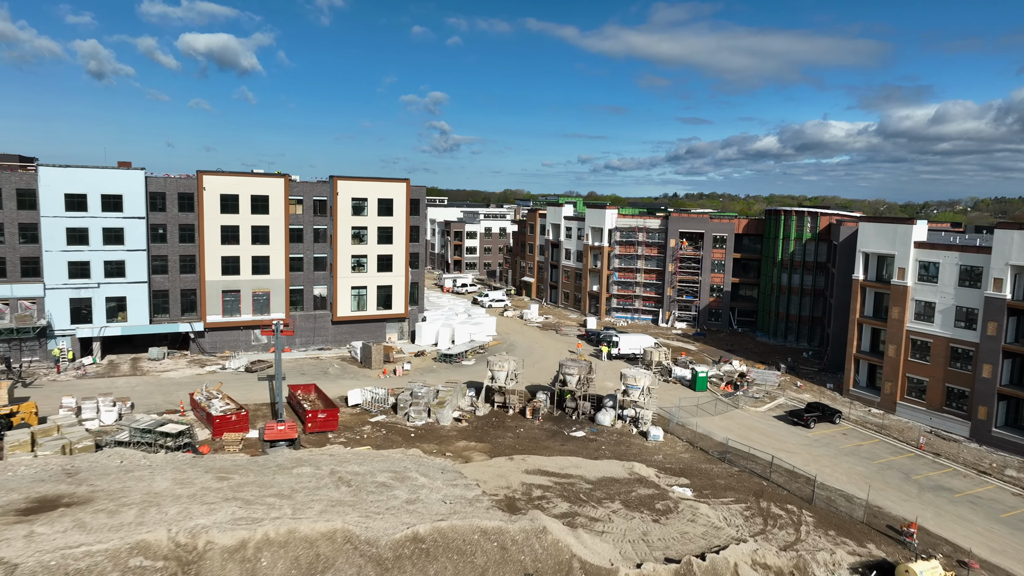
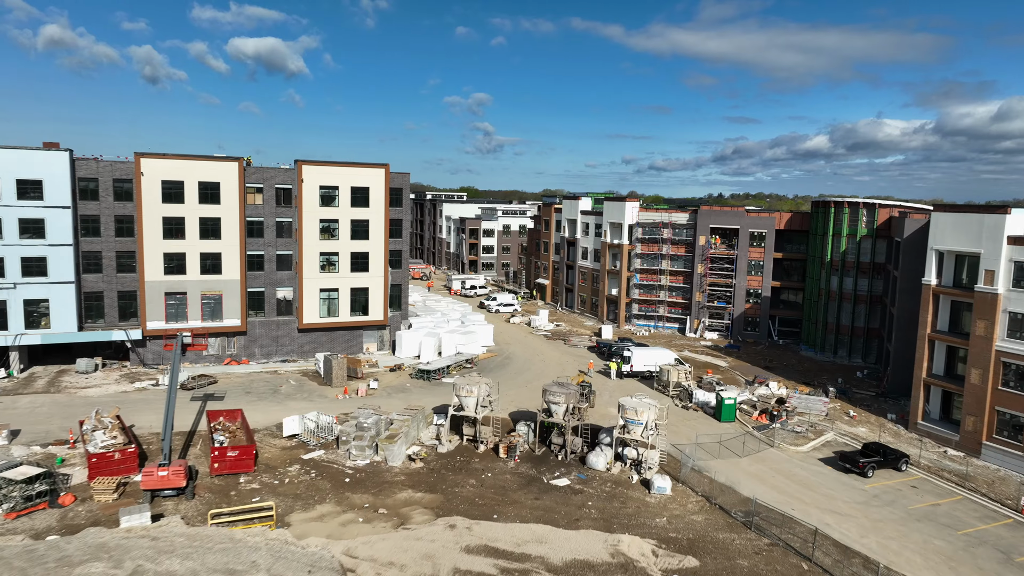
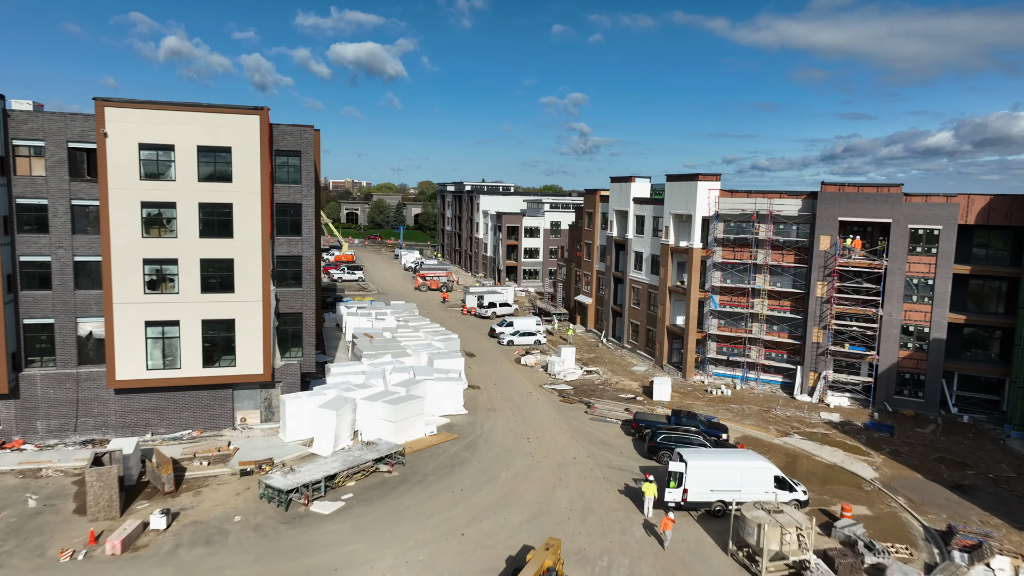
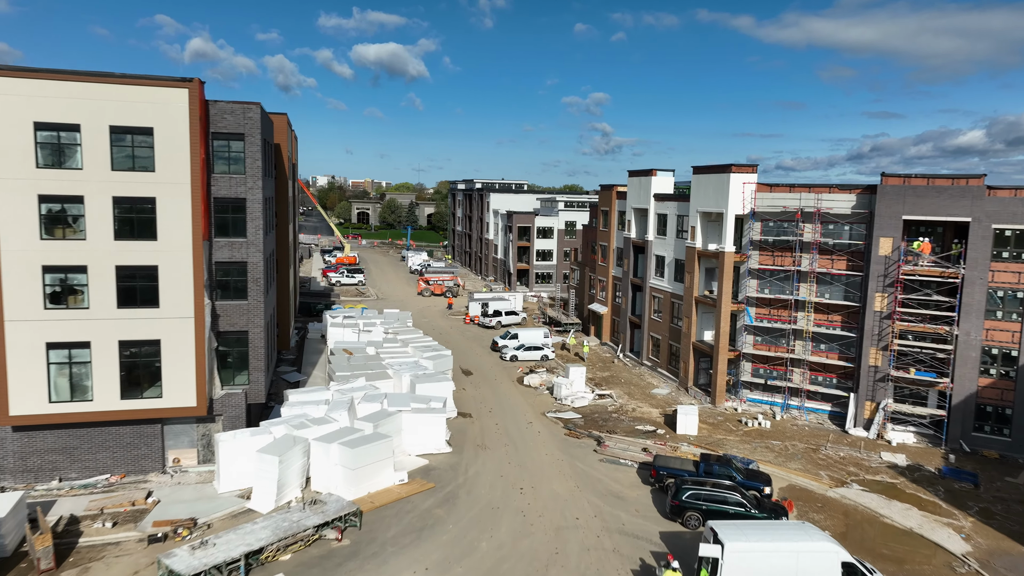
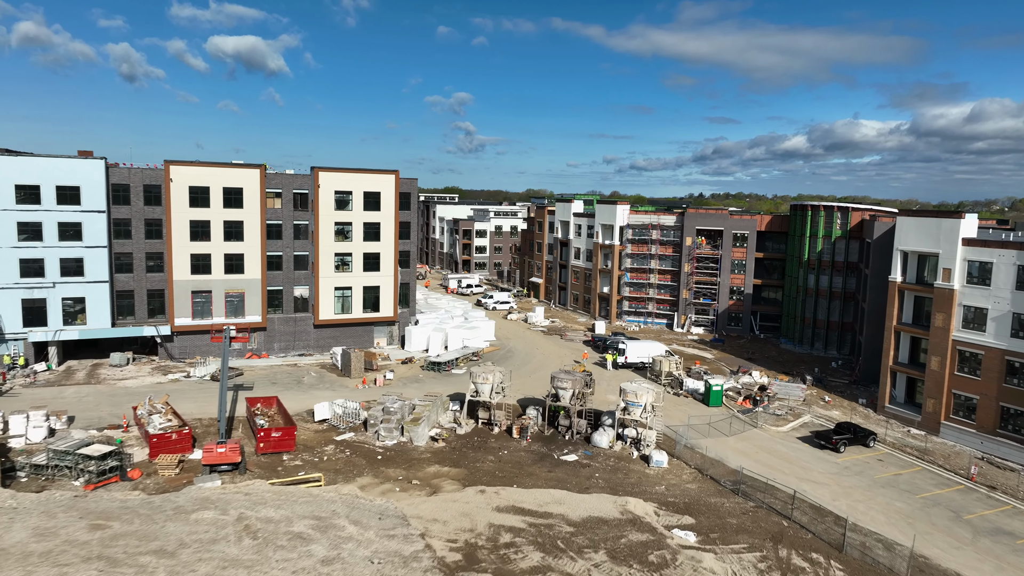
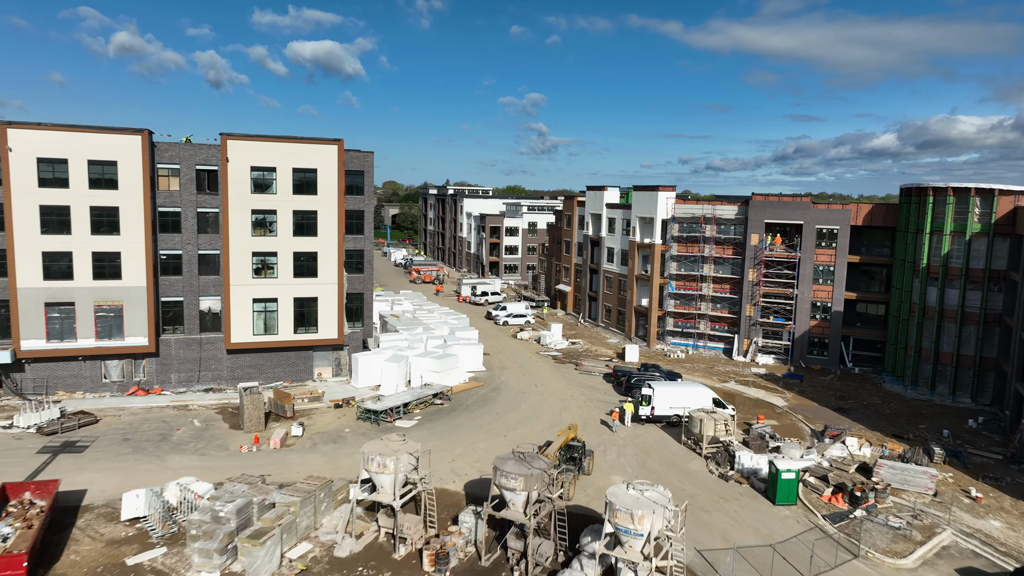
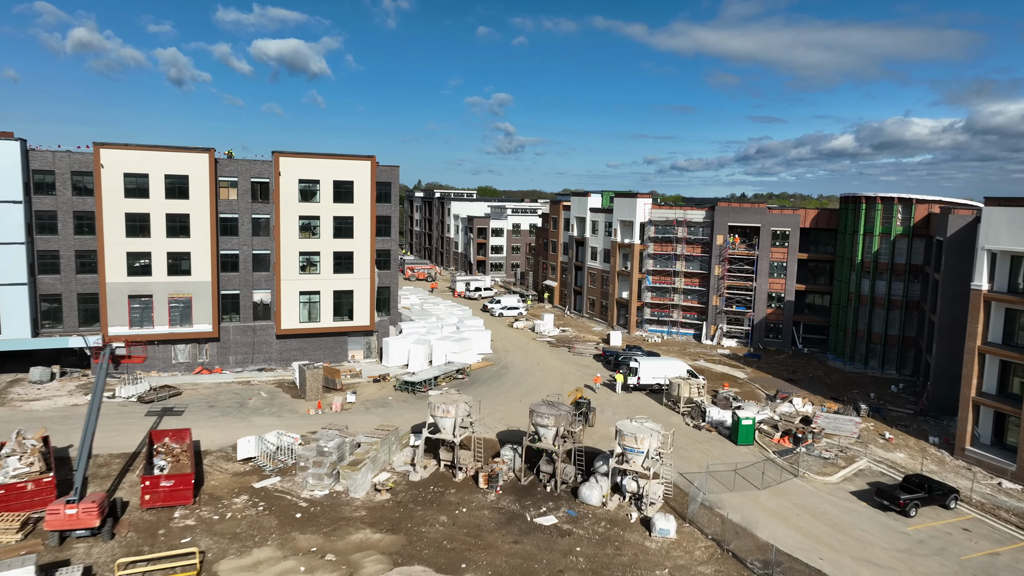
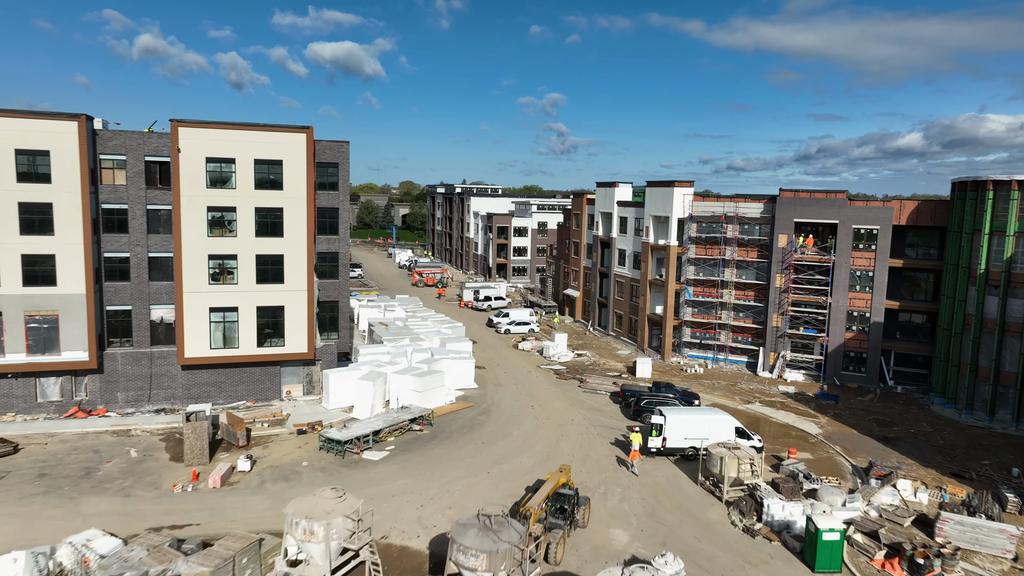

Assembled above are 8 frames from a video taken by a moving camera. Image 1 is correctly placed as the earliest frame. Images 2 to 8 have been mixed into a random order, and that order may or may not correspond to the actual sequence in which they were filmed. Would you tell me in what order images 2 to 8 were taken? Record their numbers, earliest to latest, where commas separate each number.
5, 2, 7, 6, 8, 3, 4
